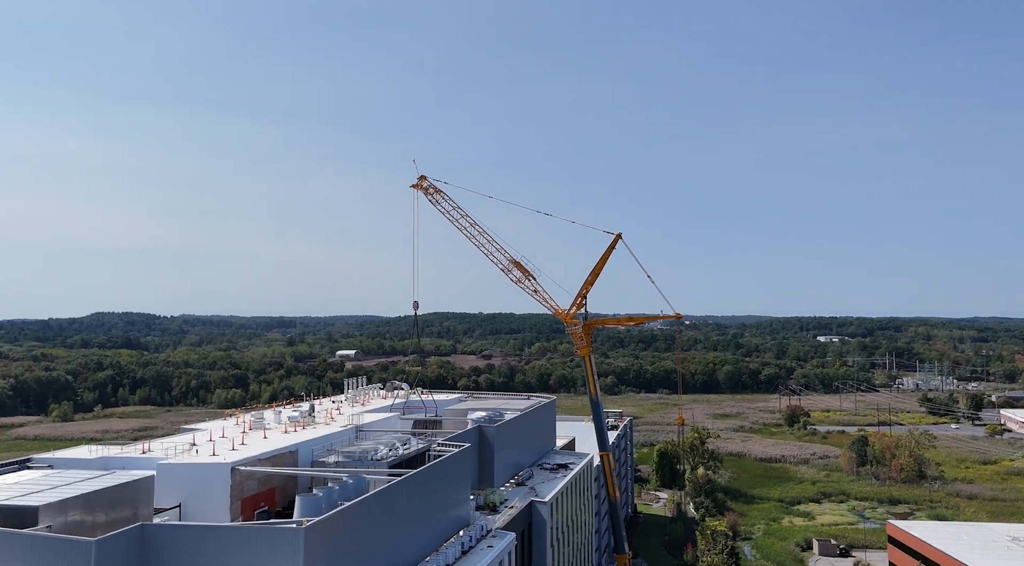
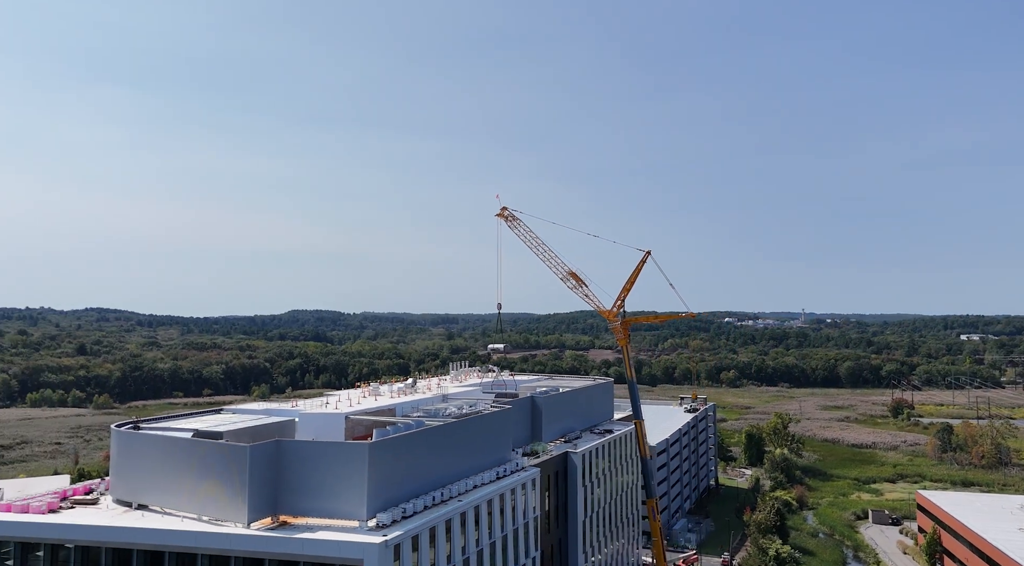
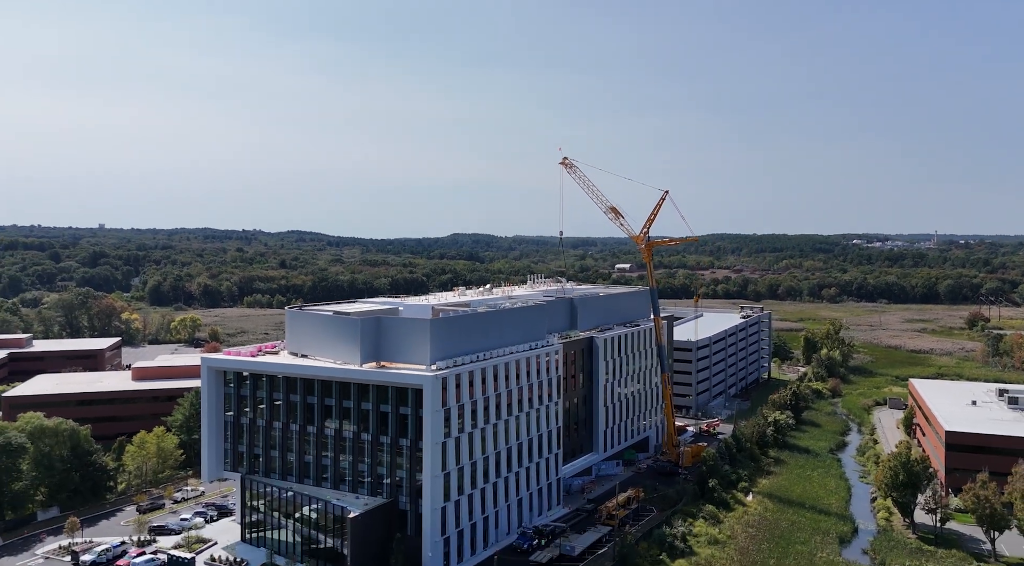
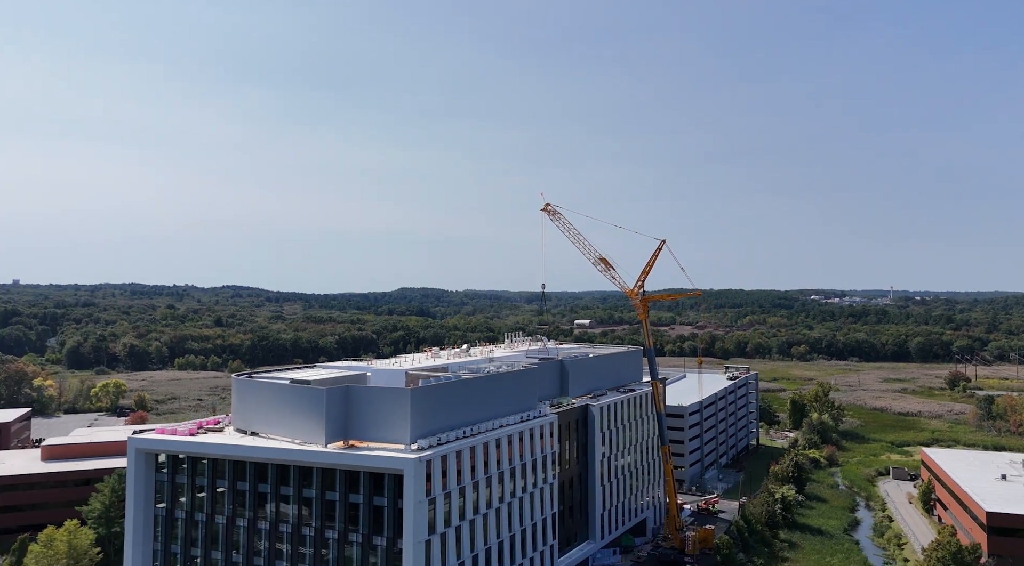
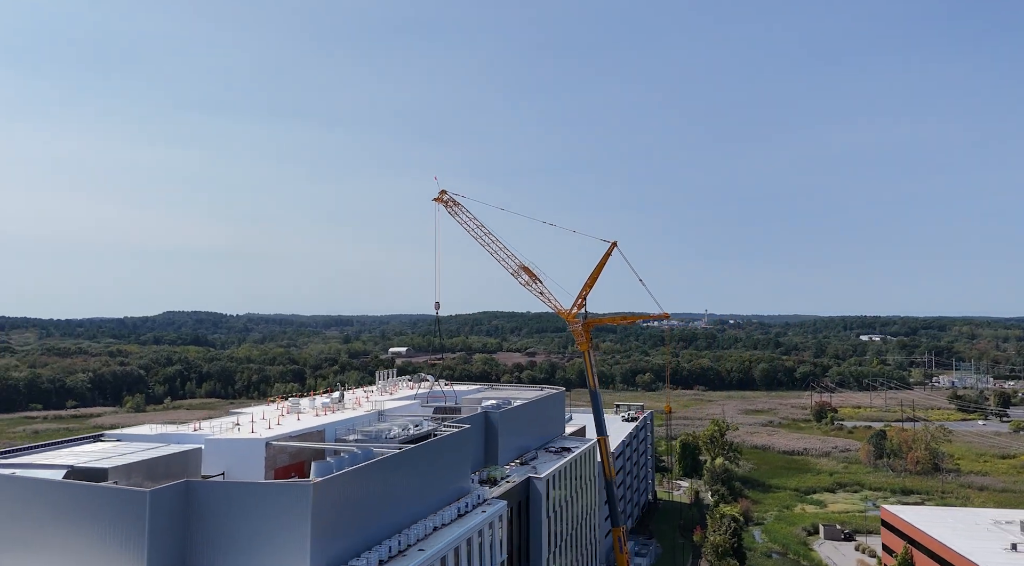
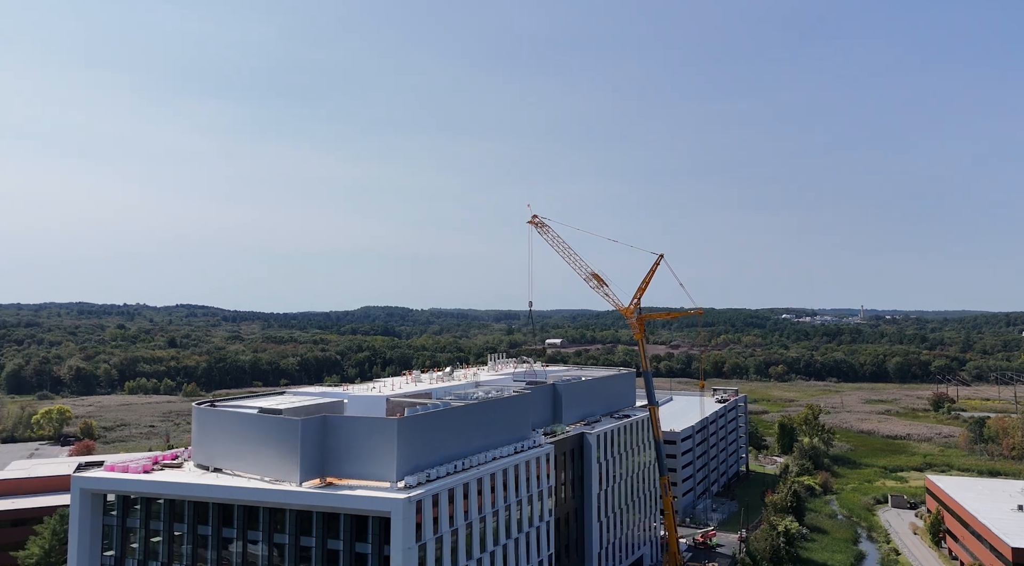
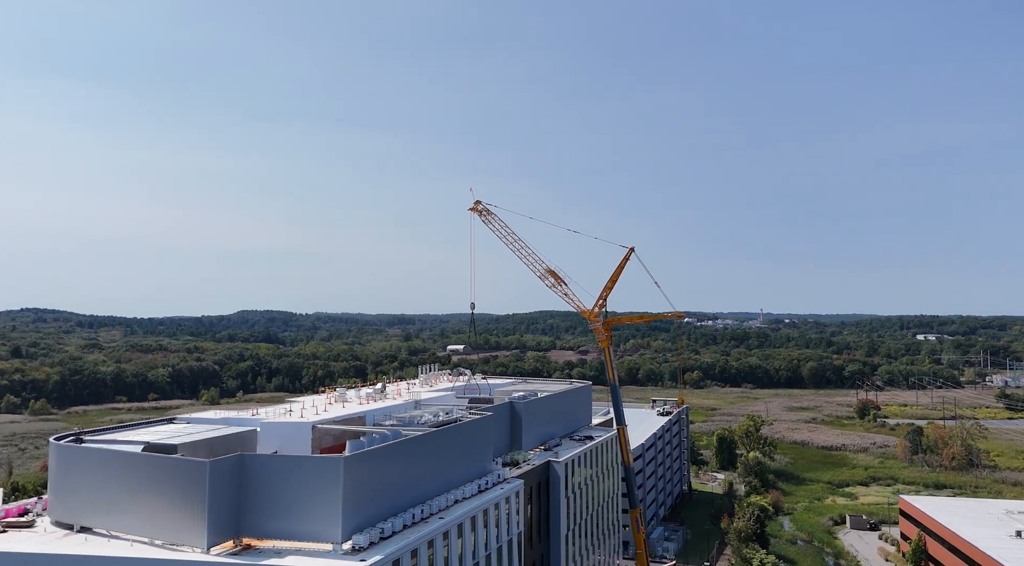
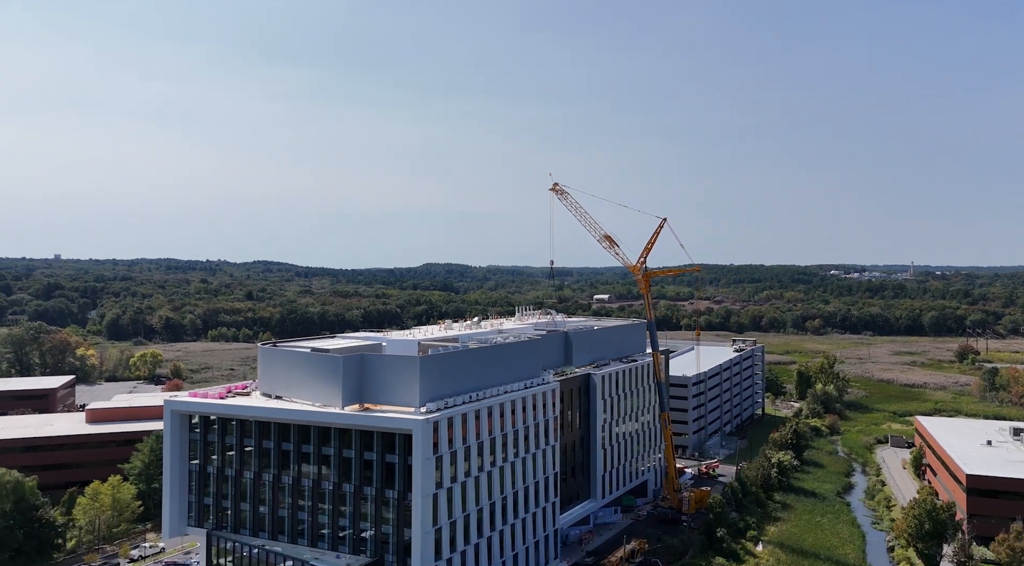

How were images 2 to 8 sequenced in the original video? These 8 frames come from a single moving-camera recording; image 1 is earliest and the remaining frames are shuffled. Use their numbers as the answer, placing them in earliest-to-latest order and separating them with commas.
5, 7, 2, 6, 4, 8, 3
